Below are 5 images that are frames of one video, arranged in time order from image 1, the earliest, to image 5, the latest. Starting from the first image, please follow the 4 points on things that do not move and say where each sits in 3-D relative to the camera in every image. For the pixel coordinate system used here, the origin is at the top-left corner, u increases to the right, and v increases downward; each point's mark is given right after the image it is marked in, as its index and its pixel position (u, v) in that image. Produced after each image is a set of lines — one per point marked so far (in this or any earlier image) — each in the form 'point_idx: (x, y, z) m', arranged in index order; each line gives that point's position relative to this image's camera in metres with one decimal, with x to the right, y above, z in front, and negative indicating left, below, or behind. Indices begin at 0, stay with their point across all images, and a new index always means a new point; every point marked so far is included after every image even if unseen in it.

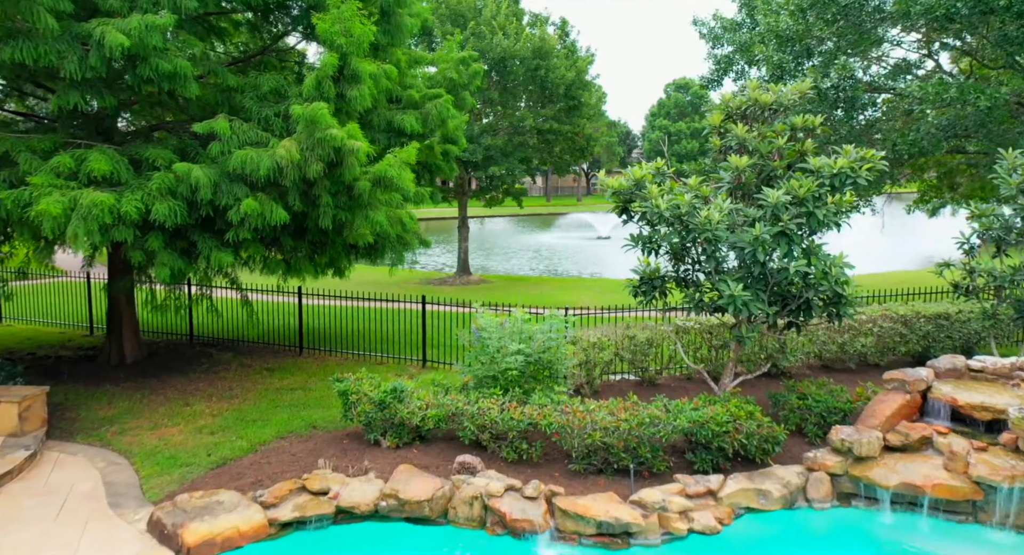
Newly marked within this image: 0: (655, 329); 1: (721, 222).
0: (+1.8, -0.6, +8.0) m
1: (+1.9, +0.5, +6.0) m
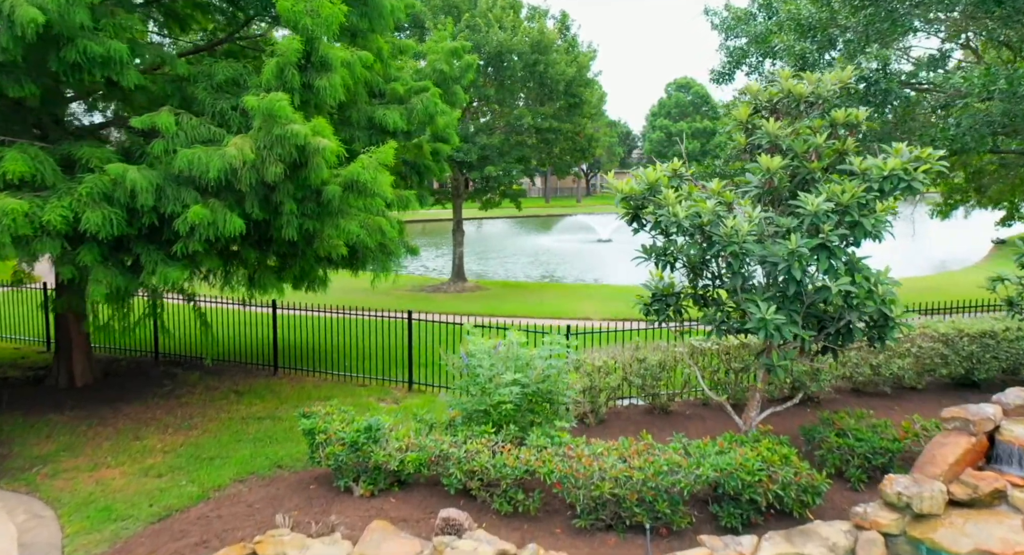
0: (+1.7, -0.8, +7.2) m
1: (+1.9, +0.4, +5.1) m
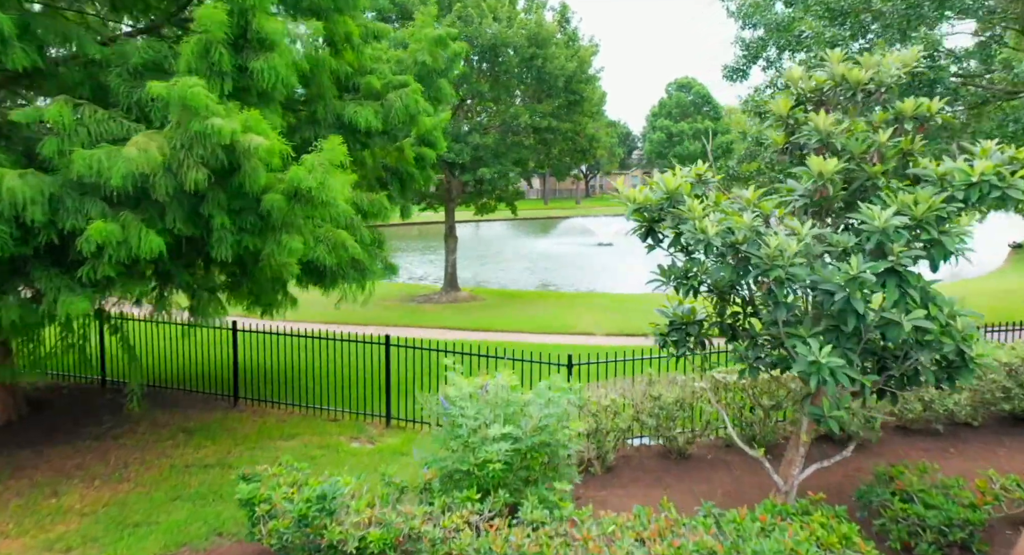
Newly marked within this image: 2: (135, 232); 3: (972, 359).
0: (+1.6, -1.0, +6.1) m
1: (+1.8, +0.2, +4.1) m
2: (-2.3, +0.3, +4.0) m
3: (+3.0, -0.5, +4.2) m
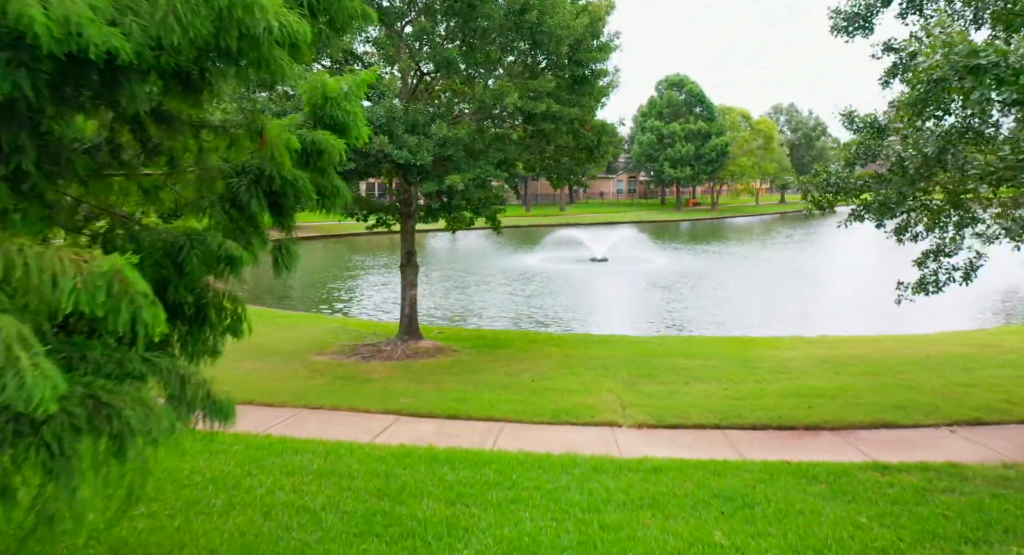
0: (+1.6, -1.7, +1.9) m
1: (+1.8, -0.5, -0.1) m
2: (-2.3, -0.4, -0.4) m
3: (+3.0, -1.2, 0.0) m
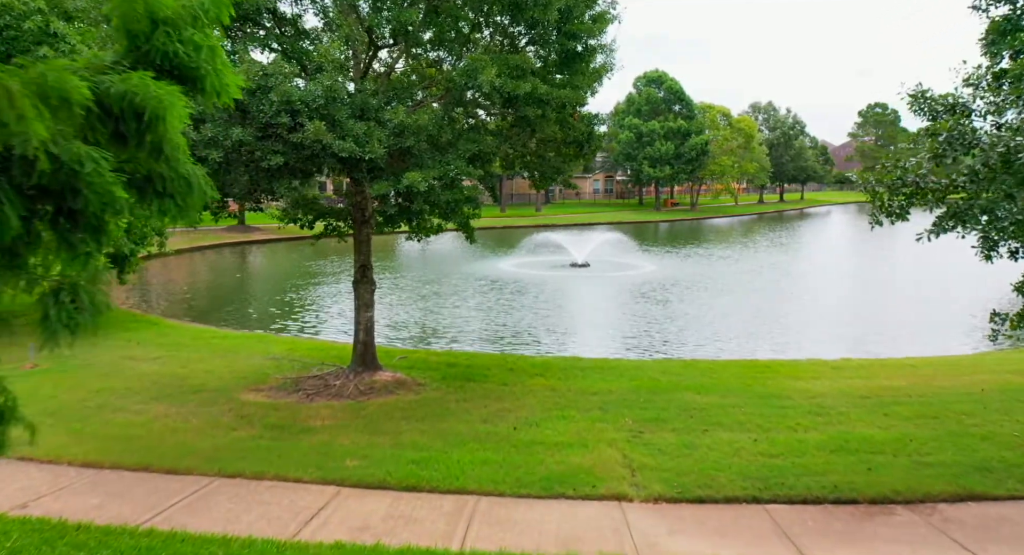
0: (+1.6, -2.0, 0.0) m
1: (+2.0, -0.8, -2.0) m
2: (-2.1, -0.7, -2.4) m
3: (+3.2, -1.5, -1.8) m
